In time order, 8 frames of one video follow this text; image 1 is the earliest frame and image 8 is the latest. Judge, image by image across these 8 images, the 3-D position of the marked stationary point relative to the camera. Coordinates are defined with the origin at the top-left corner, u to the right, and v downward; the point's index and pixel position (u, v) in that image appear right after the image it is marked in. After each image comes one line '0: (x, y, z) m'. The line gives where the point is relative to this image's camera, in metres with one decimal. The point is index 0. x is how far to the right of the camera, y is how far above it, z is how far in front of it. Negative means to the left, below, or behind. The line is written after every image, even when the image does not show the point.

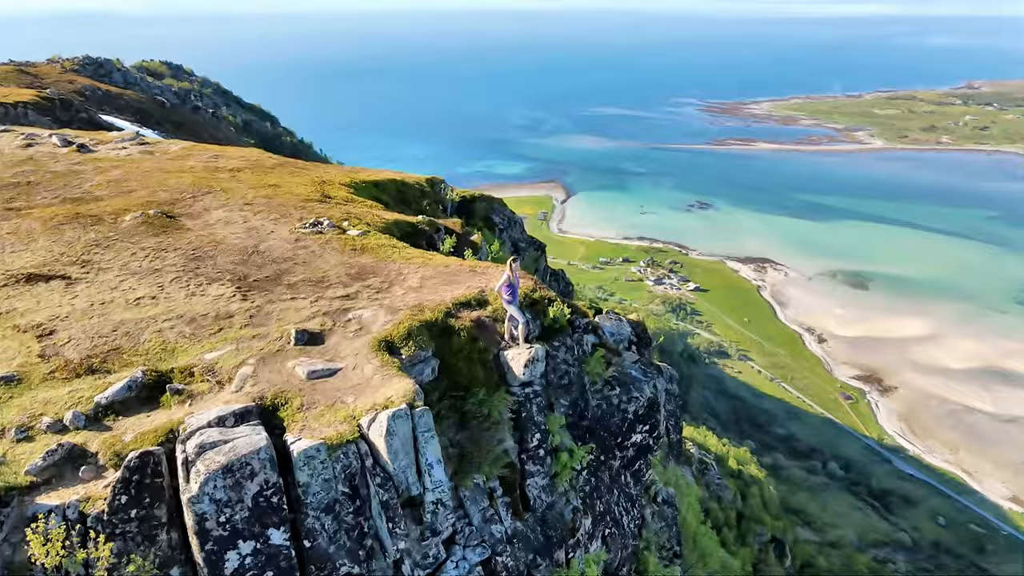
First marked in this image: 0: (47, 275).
0: (-12.0, +0.3, +19.1) m
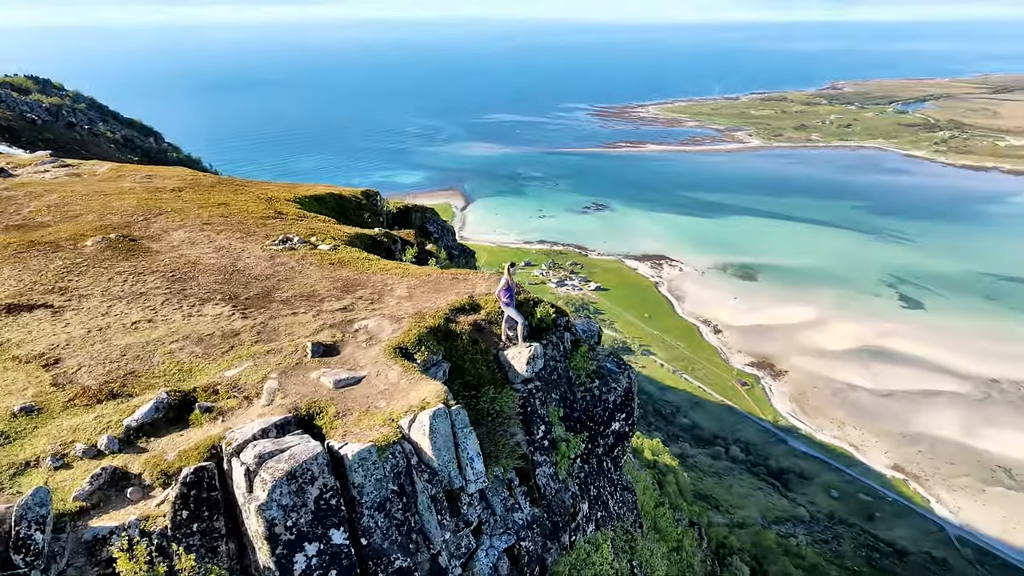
0: (-12.3, -0.4, +18.7) m
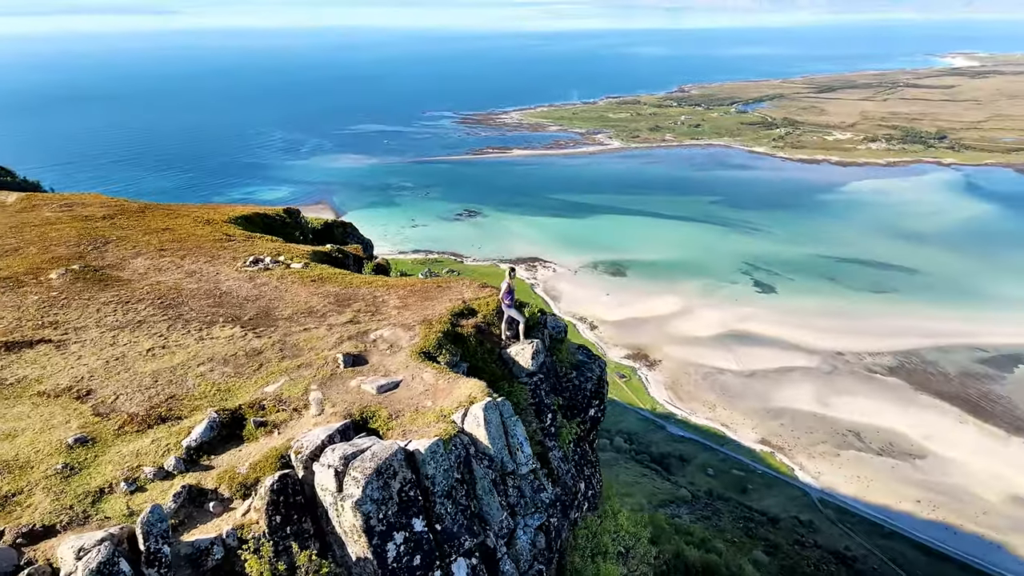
0: (-12.1, -1.3, +18.4) m
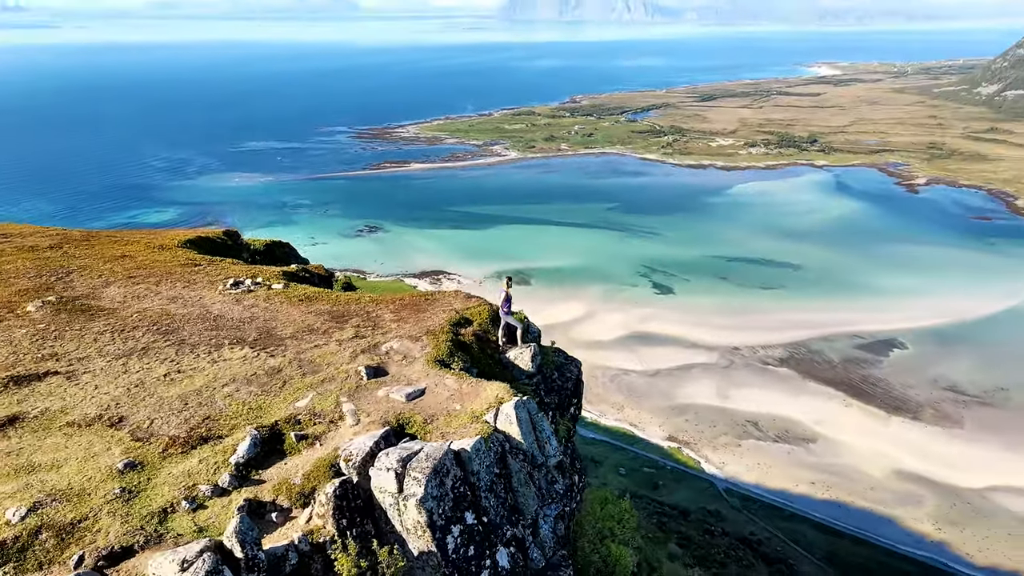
0: (-11.8, -2.1, +18.1) m
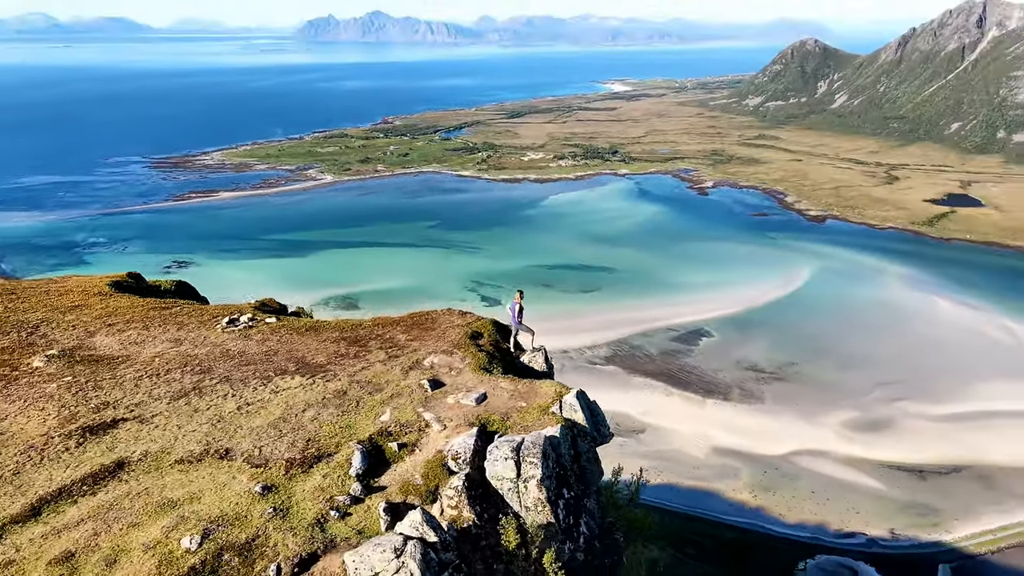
0: (-10.2, -3.3, +18.3) m
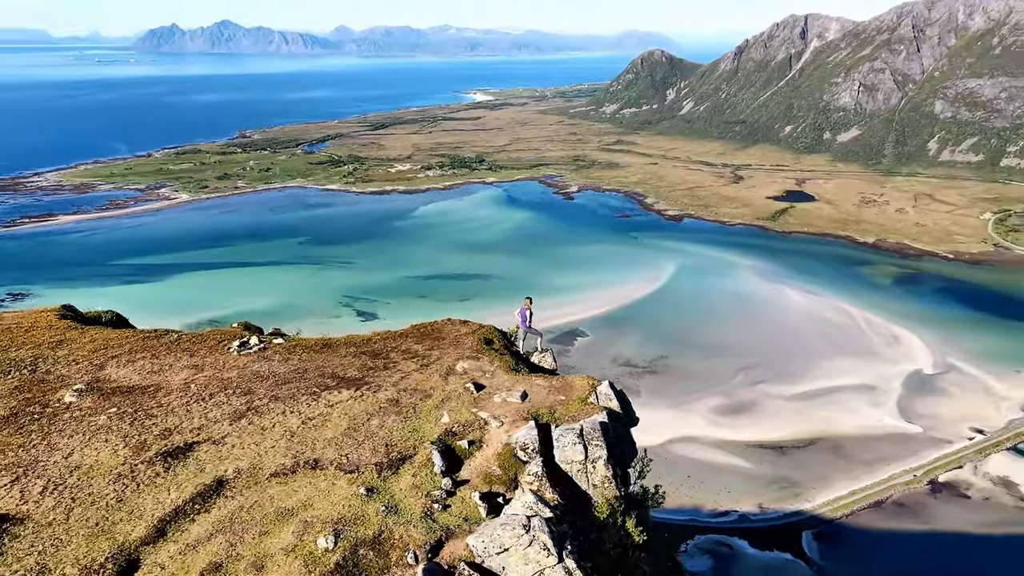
0: (-8.6, -4.1, +18.8) m
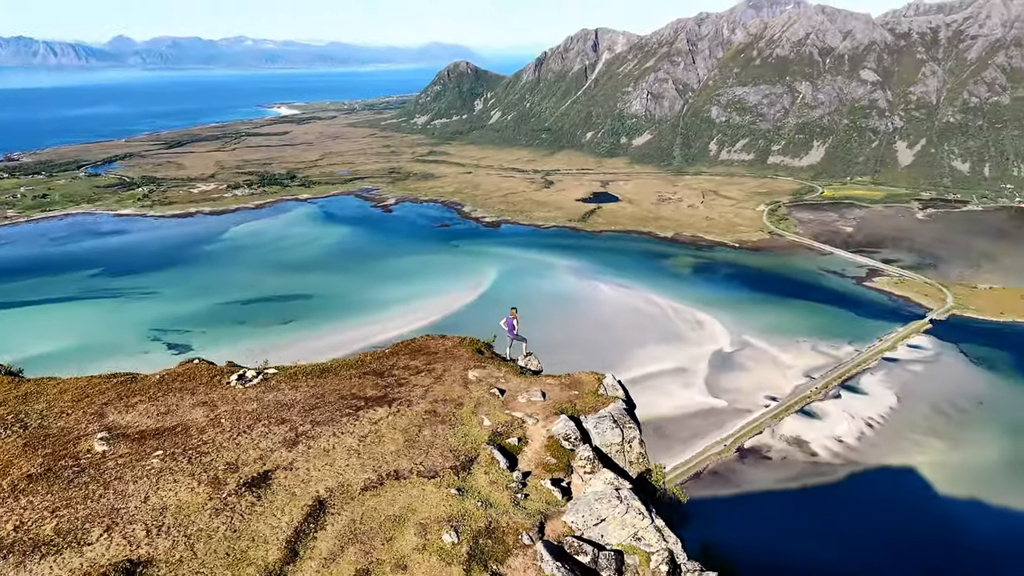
0: (-6.8, -5.0, +19.4) m
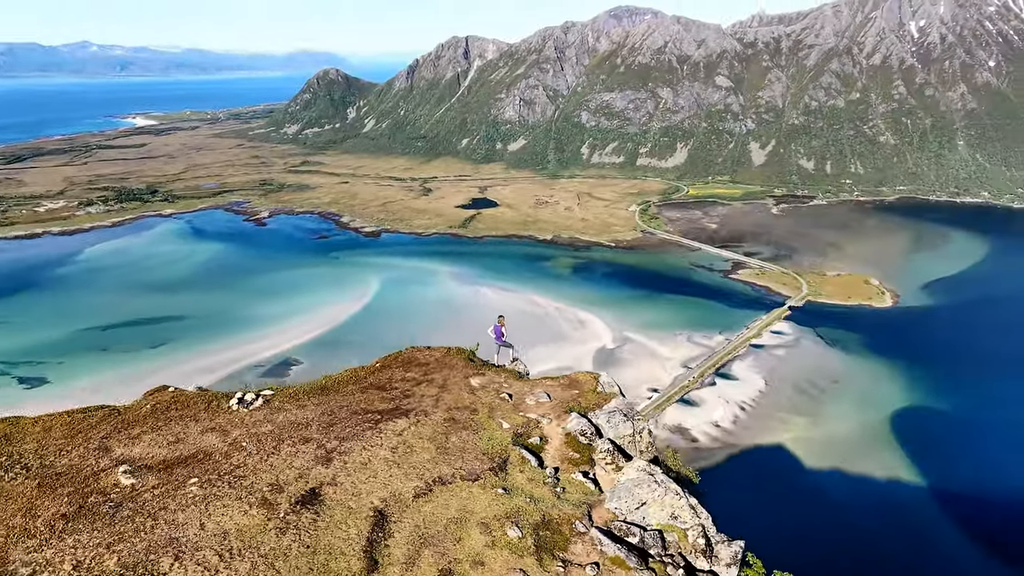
0: (-5.6, -5.6, +19.7) m
